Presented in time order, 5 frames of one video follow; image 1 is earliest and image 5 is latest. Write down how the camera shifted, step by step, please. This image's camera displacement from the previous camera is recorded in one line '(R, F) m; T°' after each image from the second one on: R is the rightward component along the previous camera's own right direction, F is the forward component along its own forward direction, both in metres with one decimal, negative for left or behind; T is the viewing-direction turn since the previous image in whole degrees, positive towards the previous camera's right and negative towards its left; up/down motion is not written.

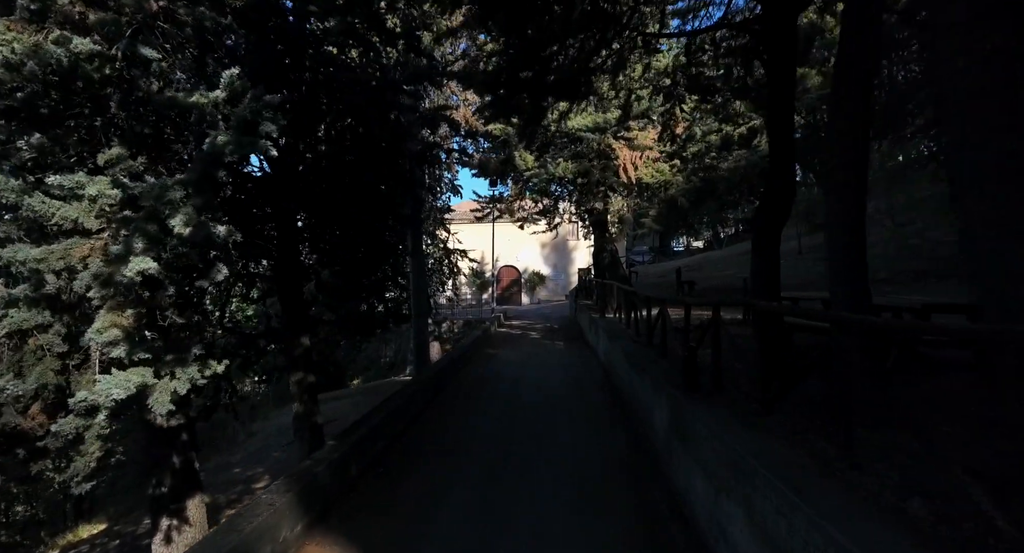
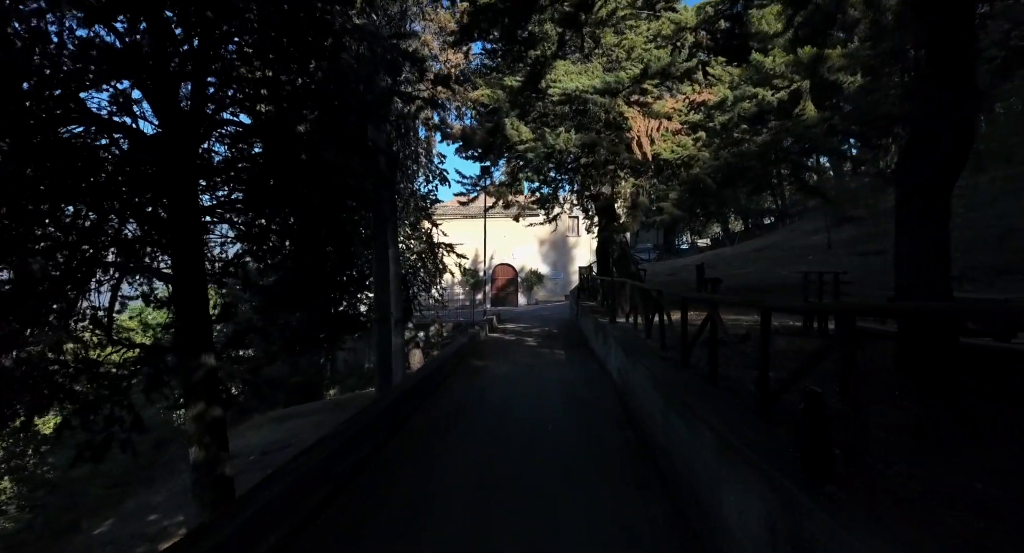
(+0.2, +1.9) m; 0°
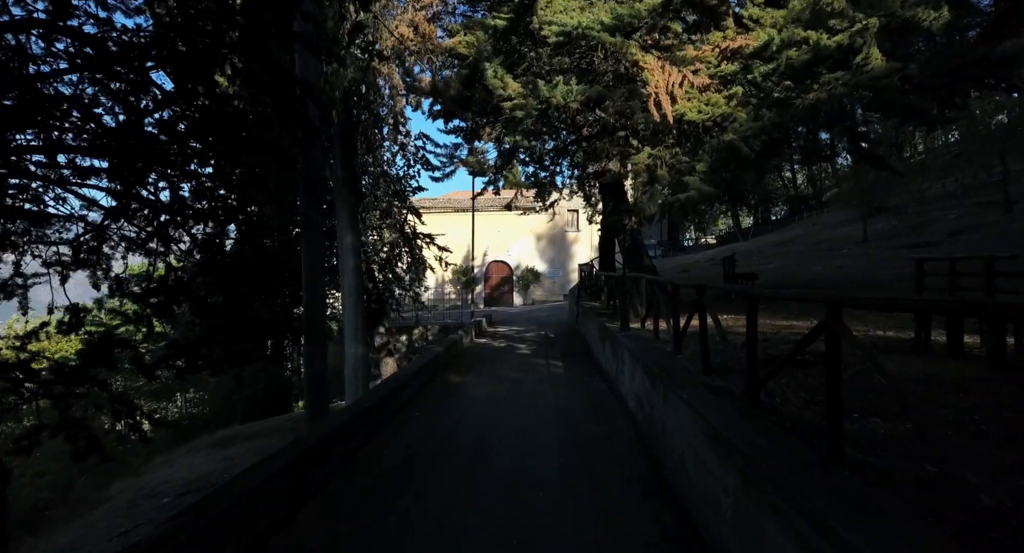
(+0.2, +1.9) m; 0°
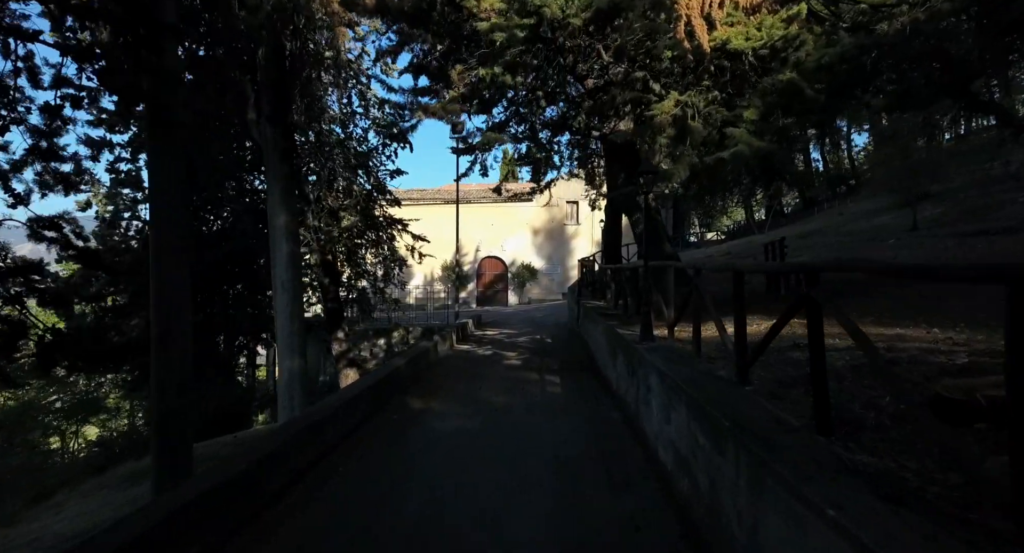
(+0.2, +2.0) m; 0°
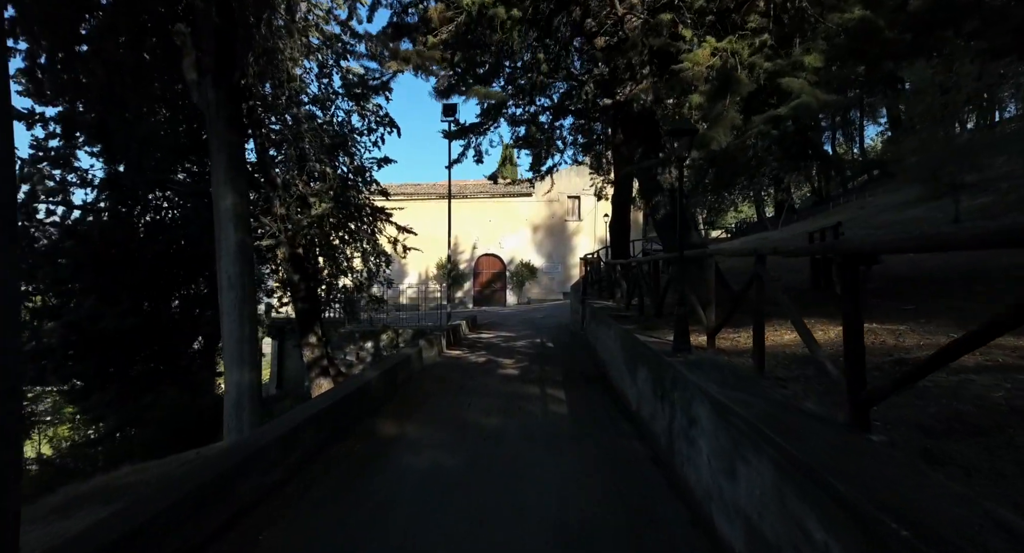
(+0.1, +1.2) m; 0°
